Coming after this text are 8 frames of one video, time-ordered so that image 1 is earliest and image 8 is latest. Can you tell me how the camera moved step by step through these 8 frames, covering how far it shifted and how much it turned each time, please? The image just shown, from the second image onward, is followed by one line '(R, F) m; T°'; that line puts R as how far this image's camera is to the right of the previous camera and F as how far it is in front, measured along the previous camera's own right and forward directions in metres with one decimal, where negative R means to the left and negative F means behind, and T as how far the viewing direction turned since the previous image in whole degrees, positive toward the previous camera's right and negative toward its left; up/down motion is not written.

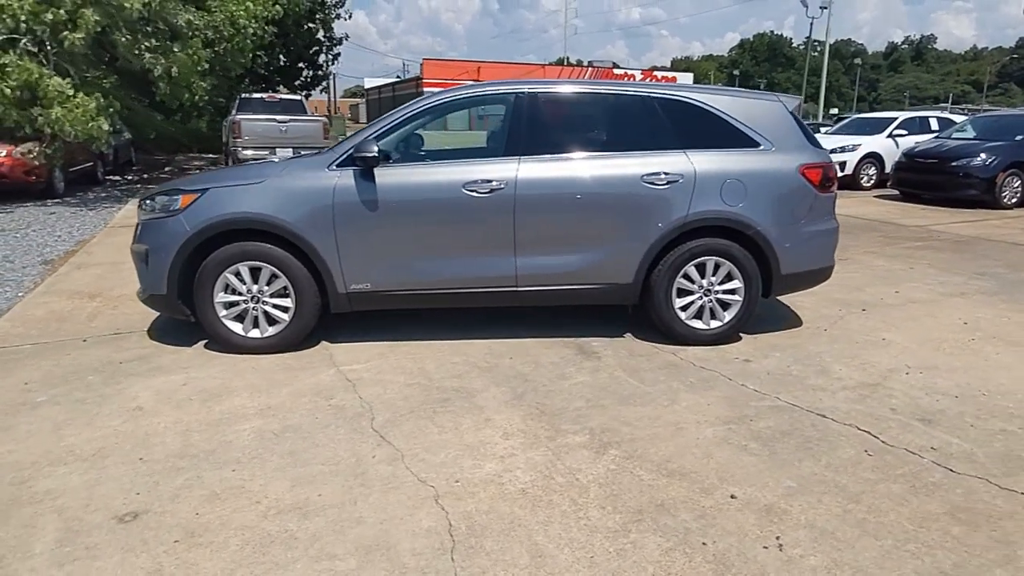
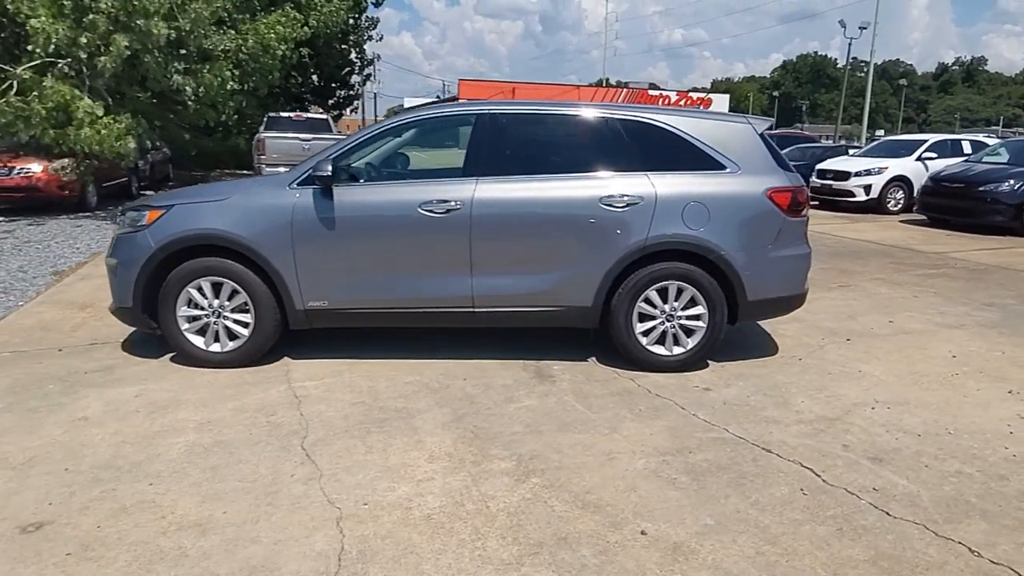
(+0.7, +0.1) m; -3°
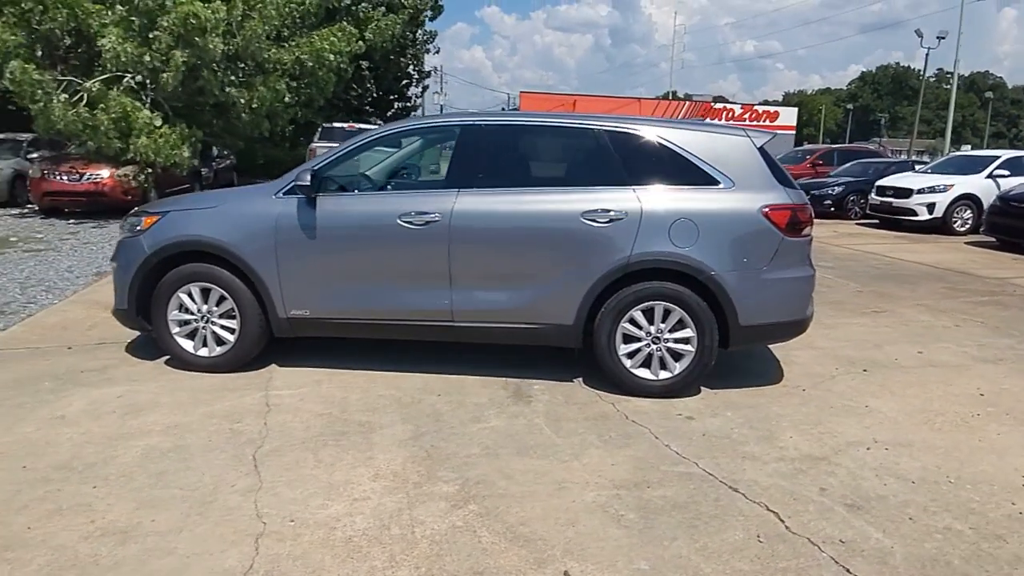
(+0.7, +0.2) m; -6°
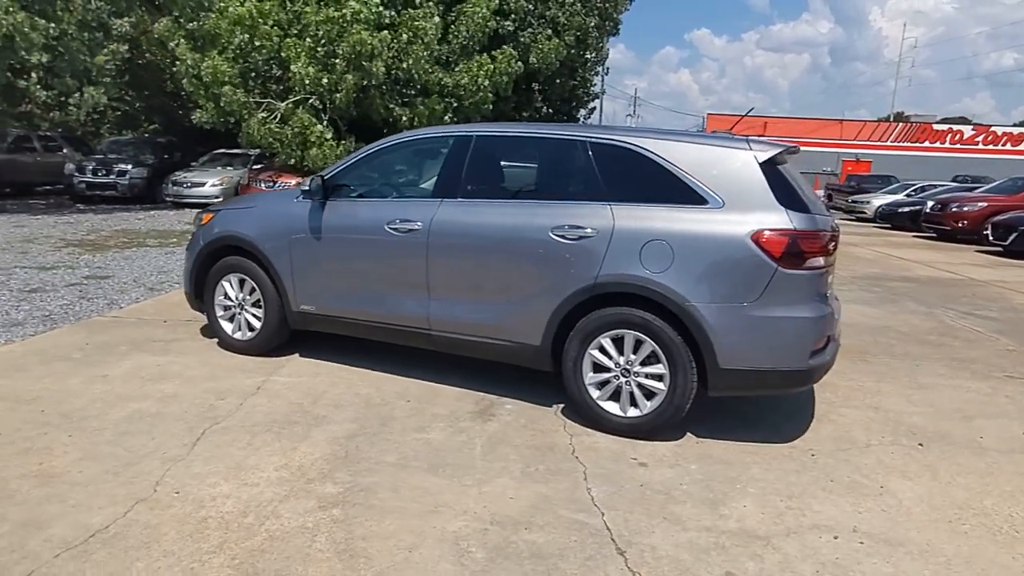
(+1.7, +0.5) m; -17°
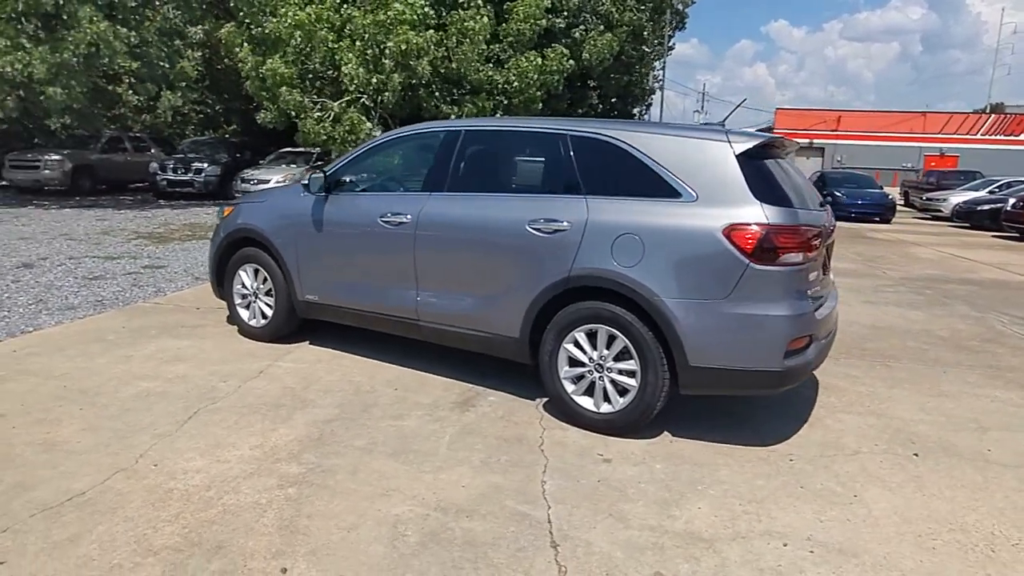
(+0.7, 0.0) m; -6°
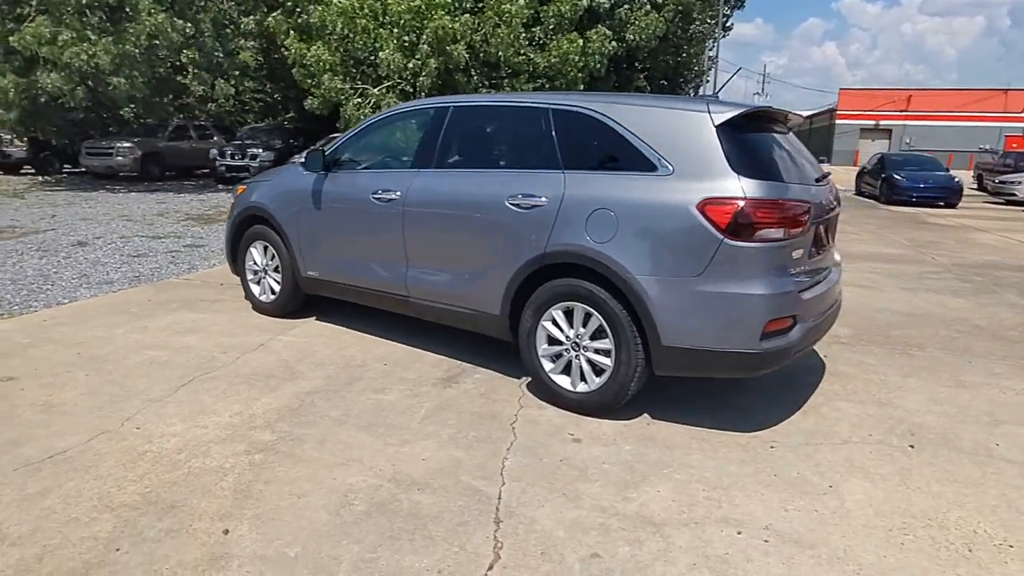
(+0.6, +0.1) m; -5°
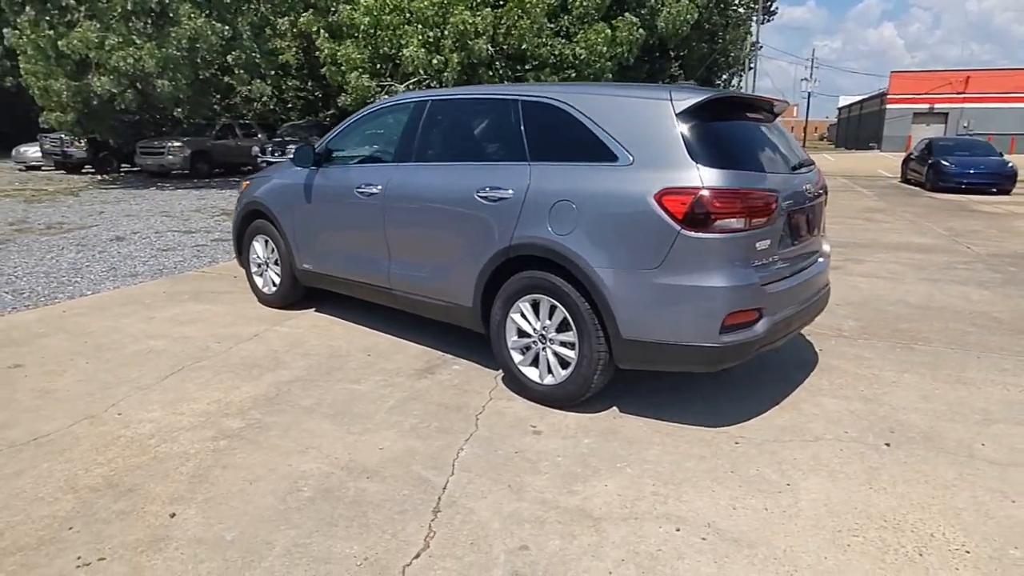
(+0.6, 0.0) m; -4°
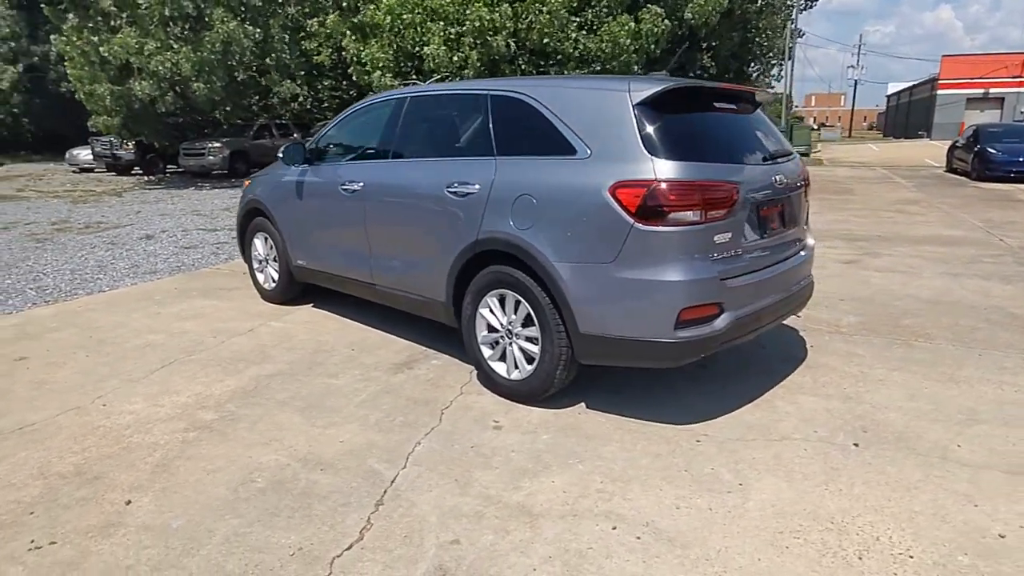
(+0.5, 0.0) m; -4°
